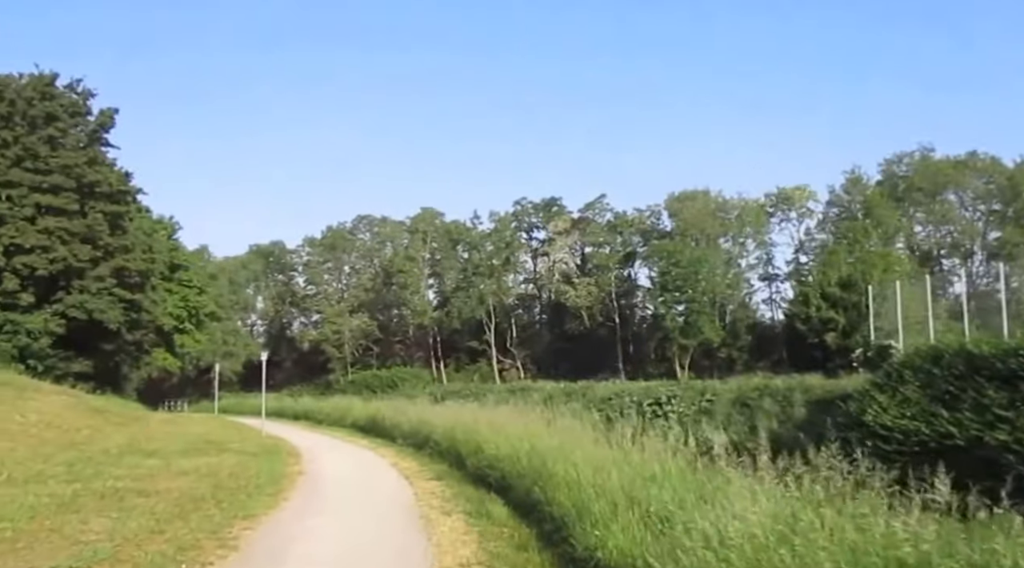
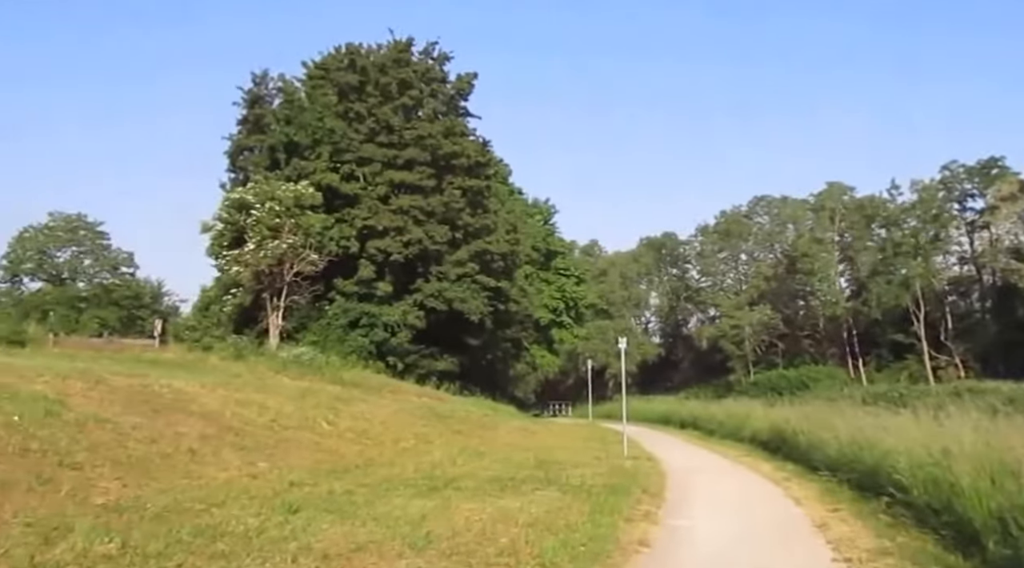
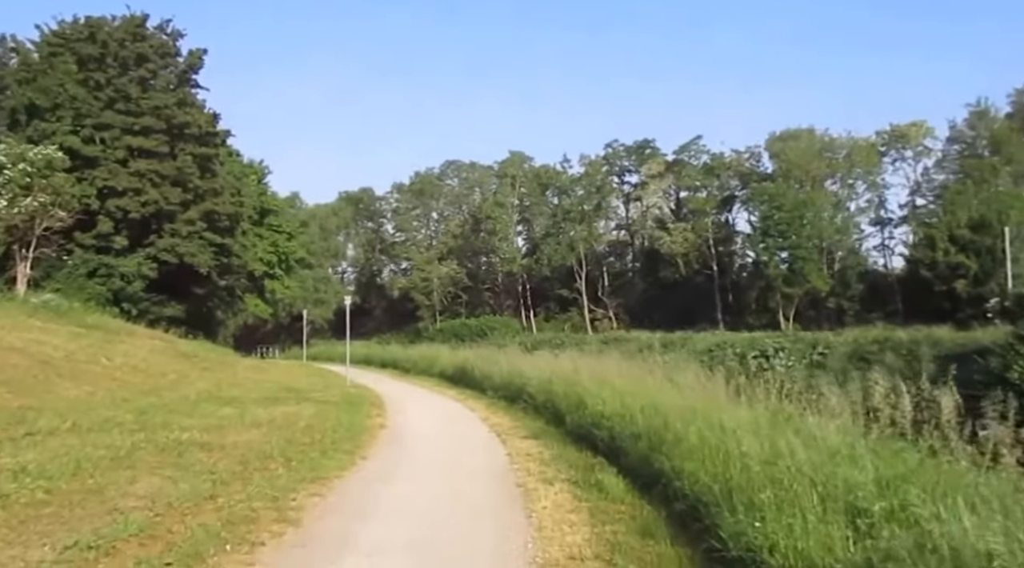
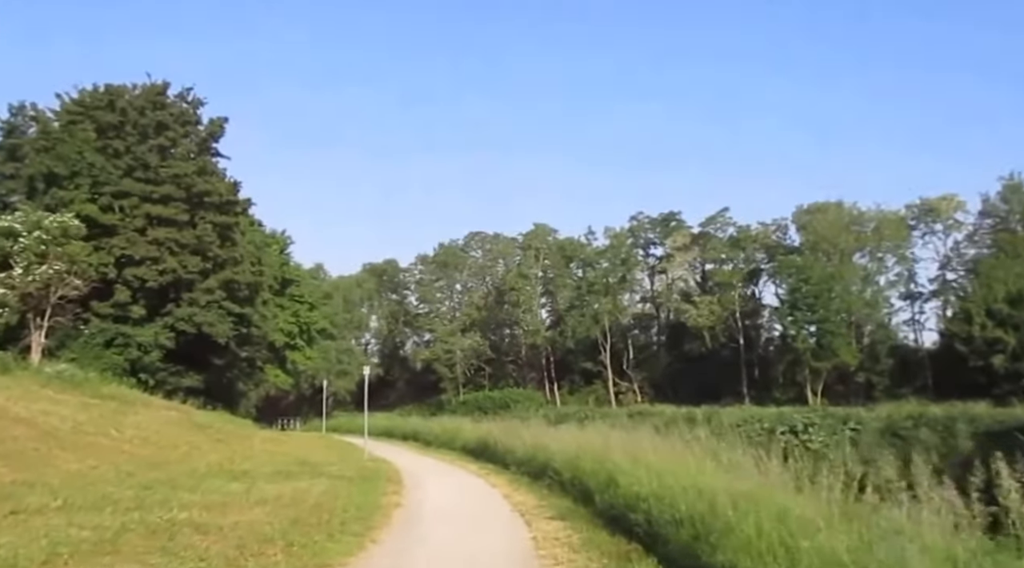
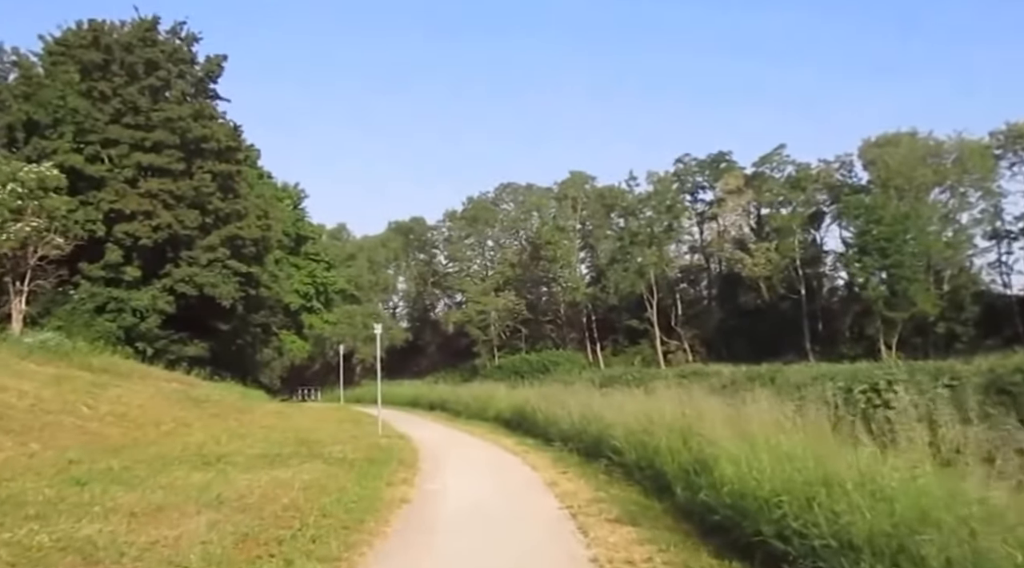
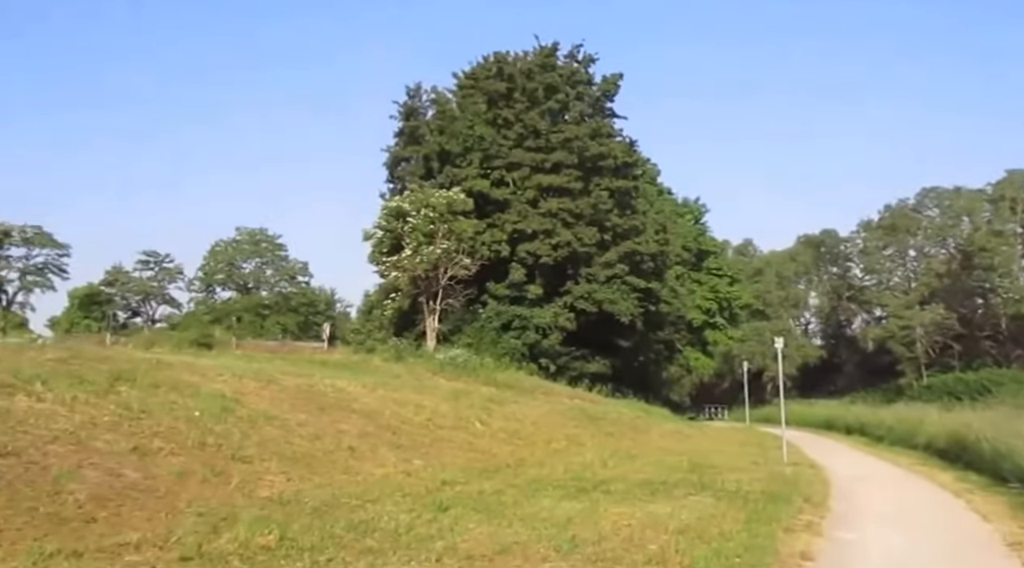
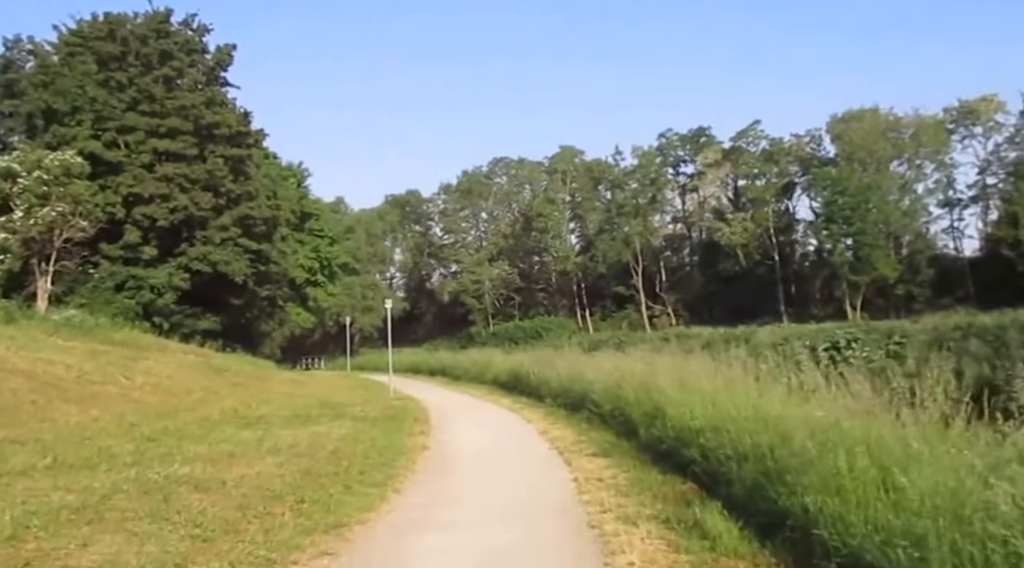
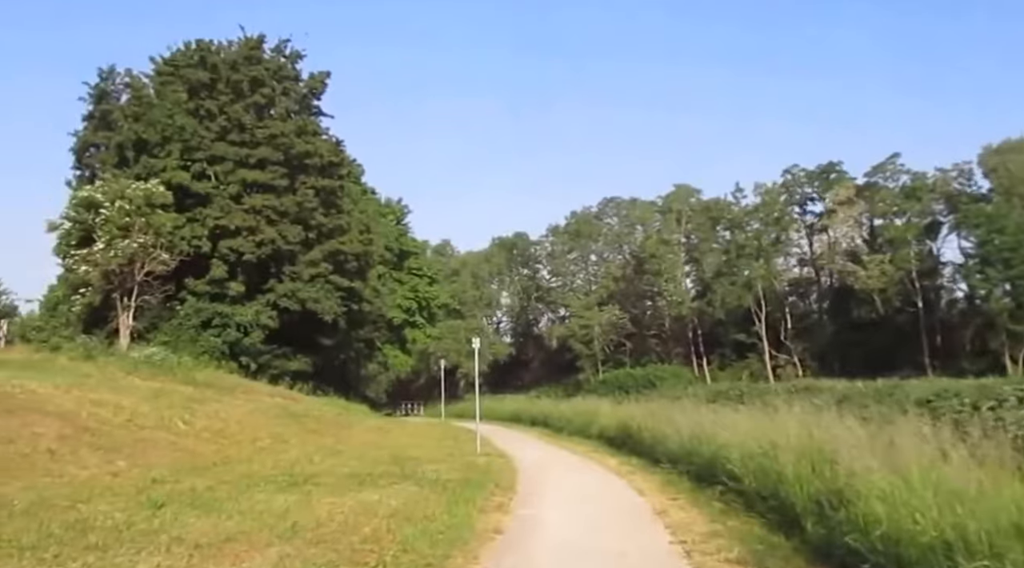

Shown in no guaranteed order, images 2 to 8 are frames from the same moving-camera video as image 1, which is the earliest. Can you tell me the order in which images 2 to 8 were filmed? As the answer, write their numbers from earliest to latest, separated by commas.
3, 4, 7, 5, 8, 2, 6
